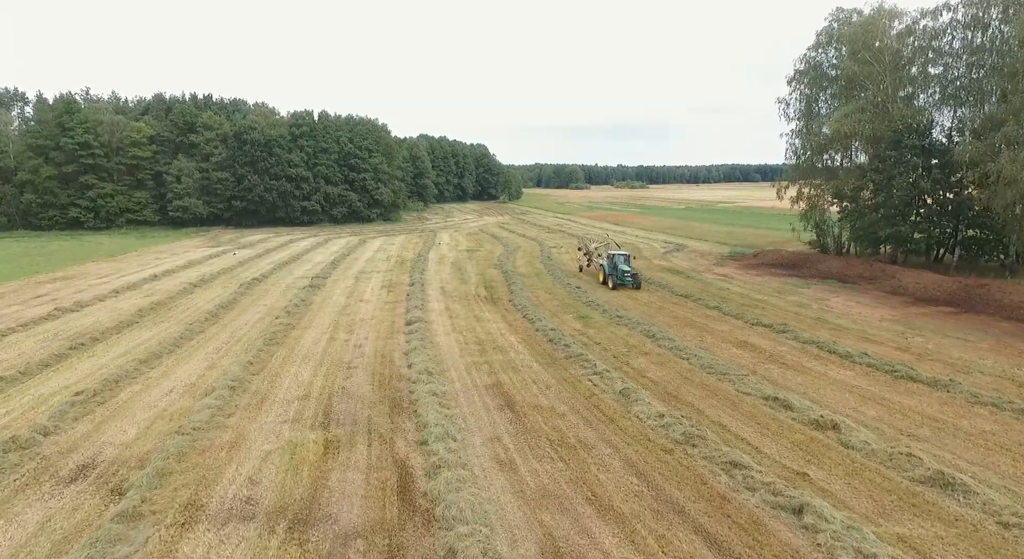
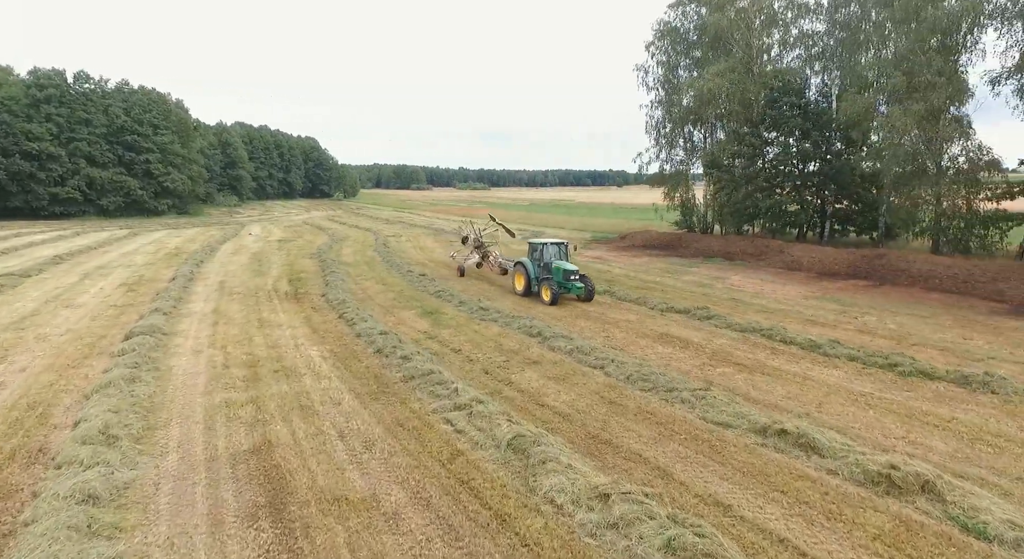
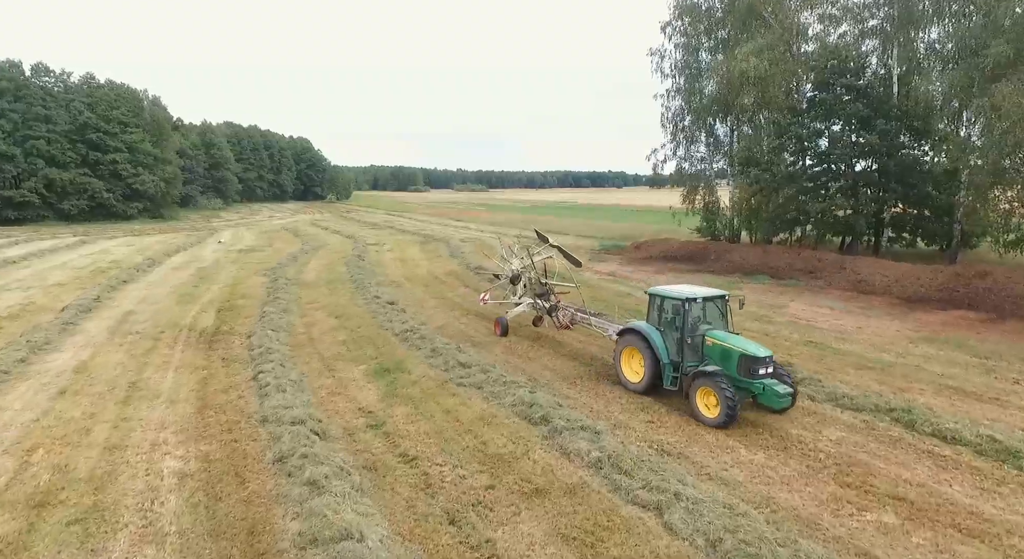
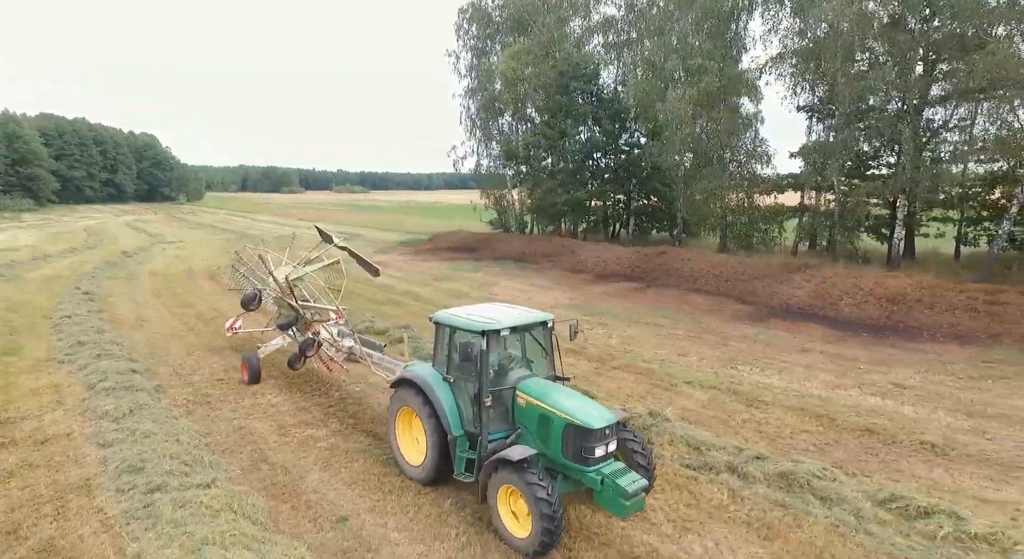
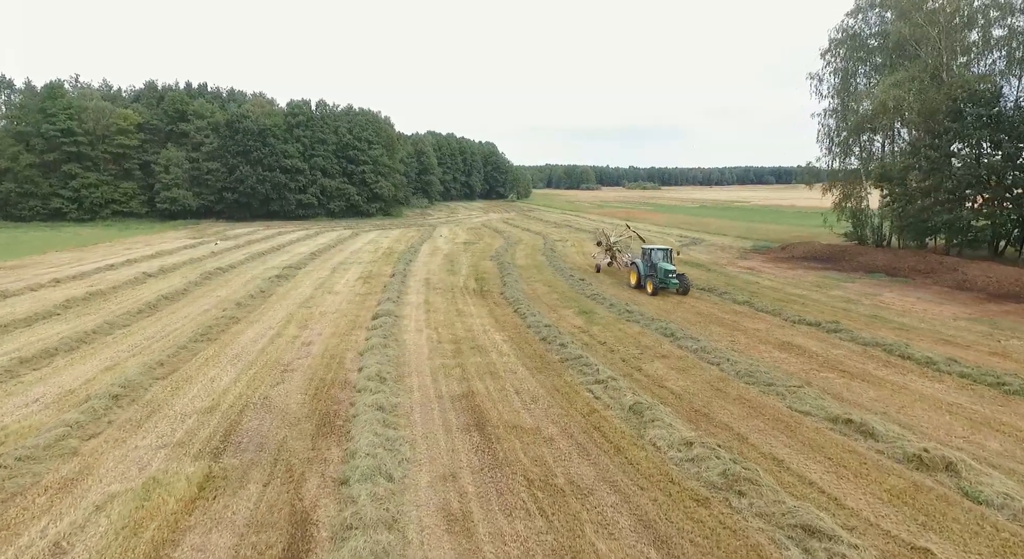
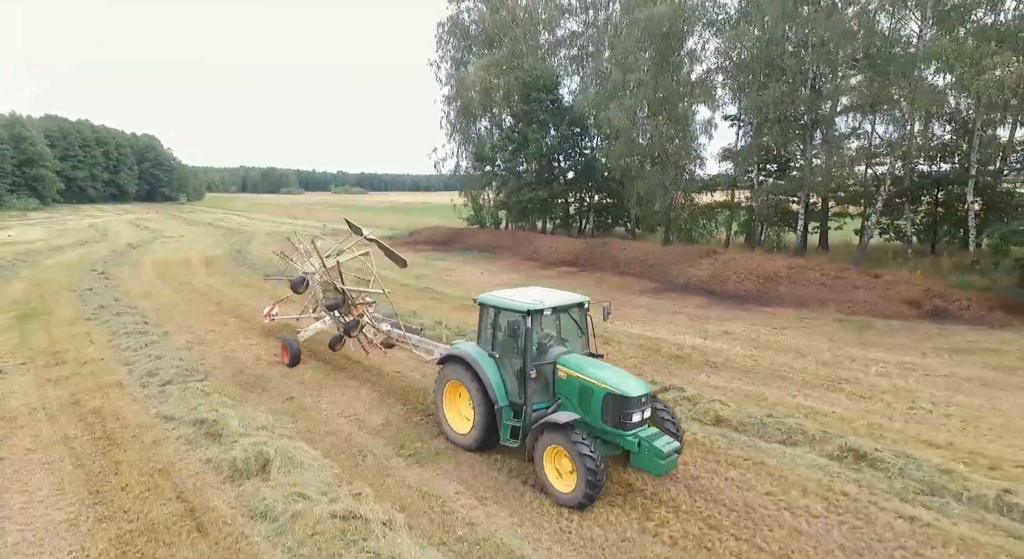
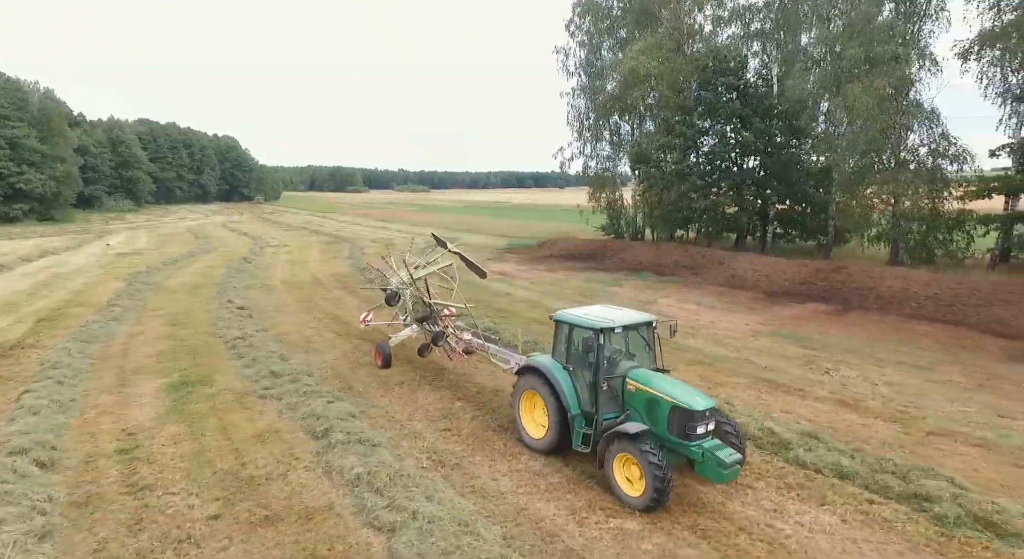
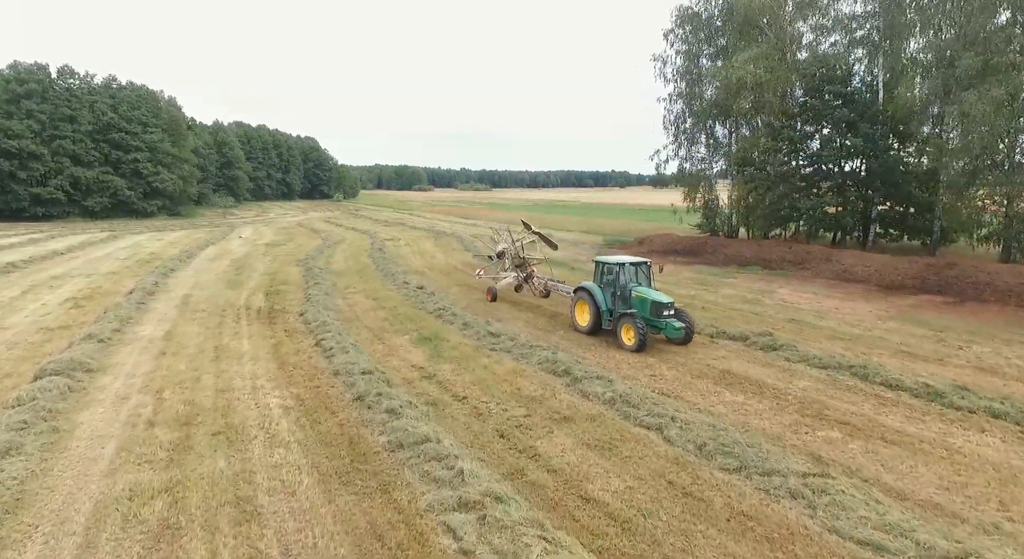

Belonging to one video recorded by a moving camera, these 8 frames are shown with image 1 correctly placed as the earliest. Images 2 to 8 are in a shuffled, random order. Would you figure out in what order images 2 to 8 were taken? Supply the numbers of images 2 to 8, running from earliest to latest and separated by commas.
5, 2, 8, 3, 7, 4, 6
